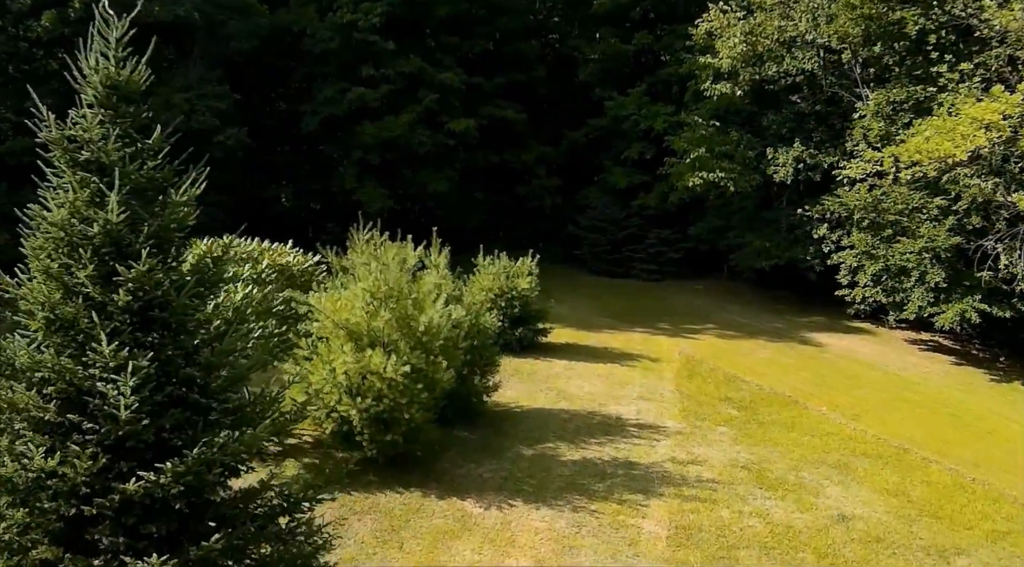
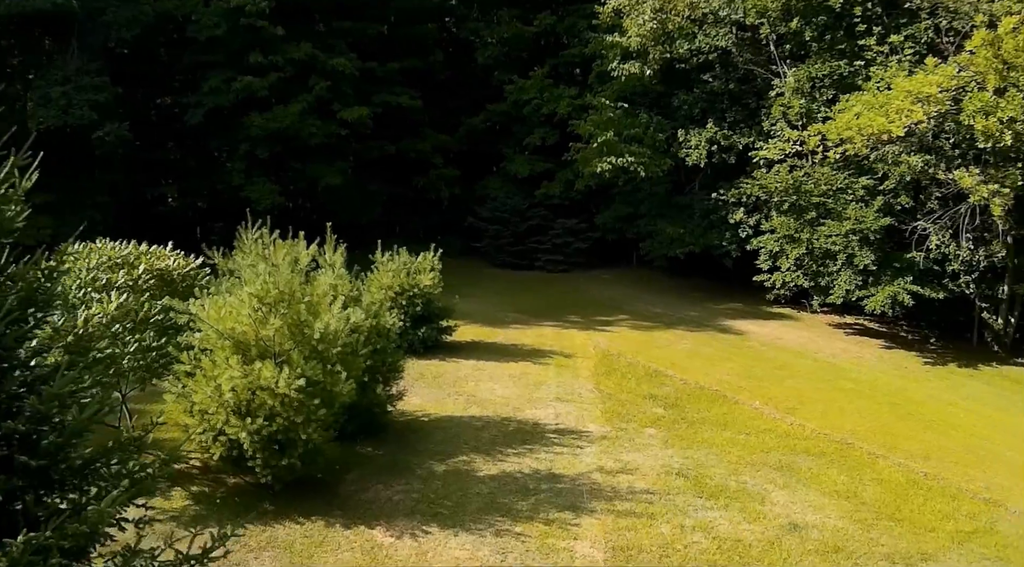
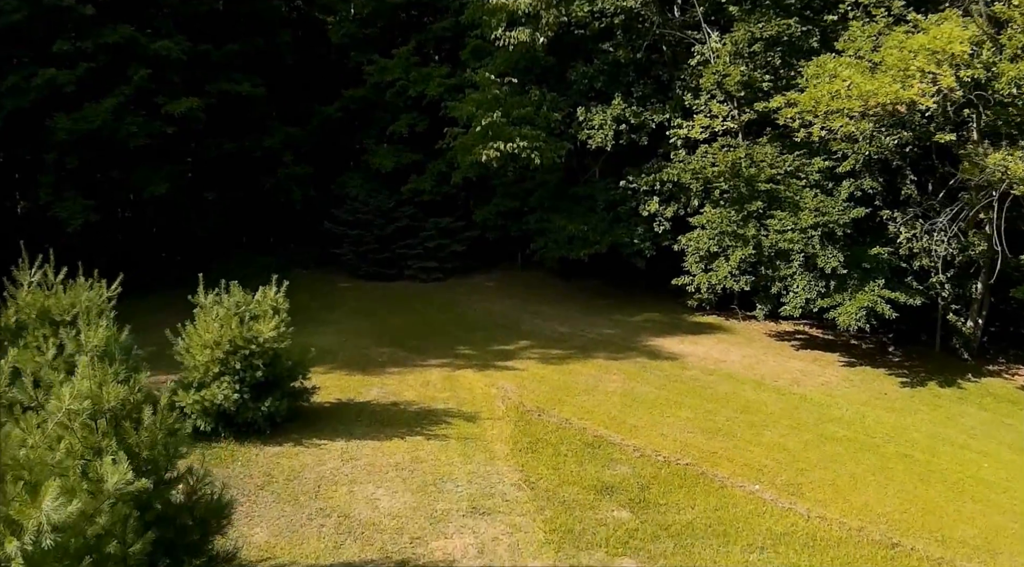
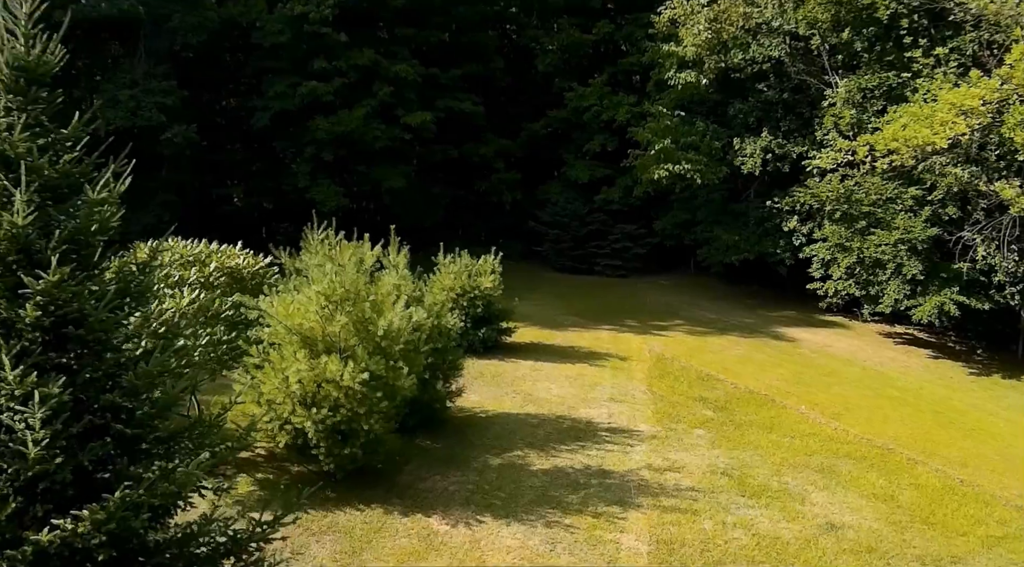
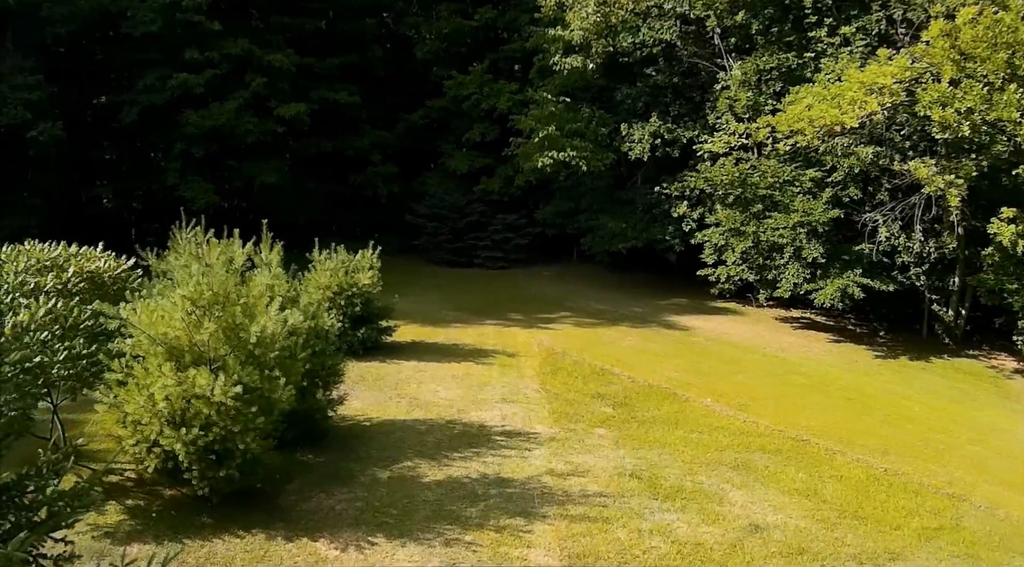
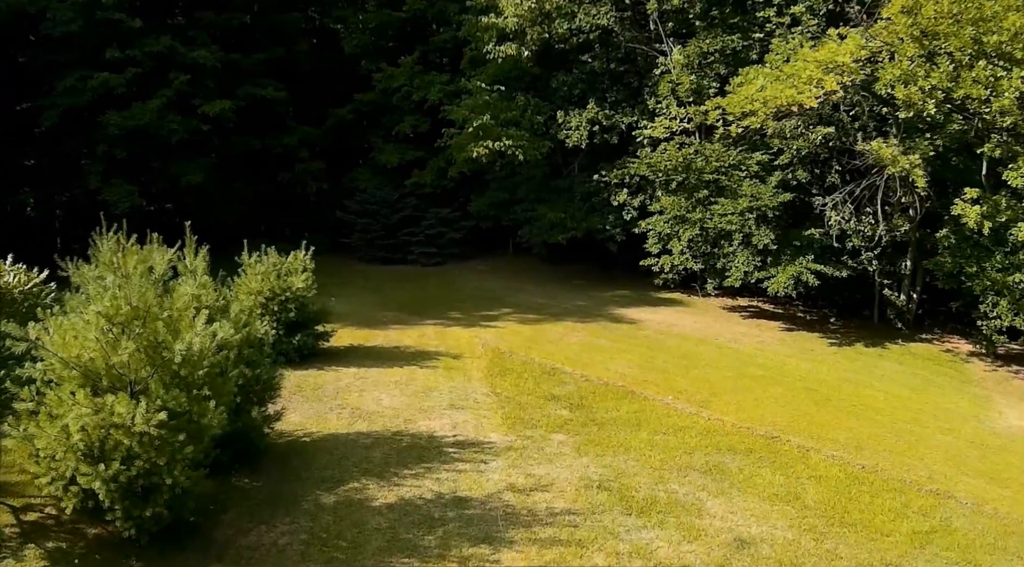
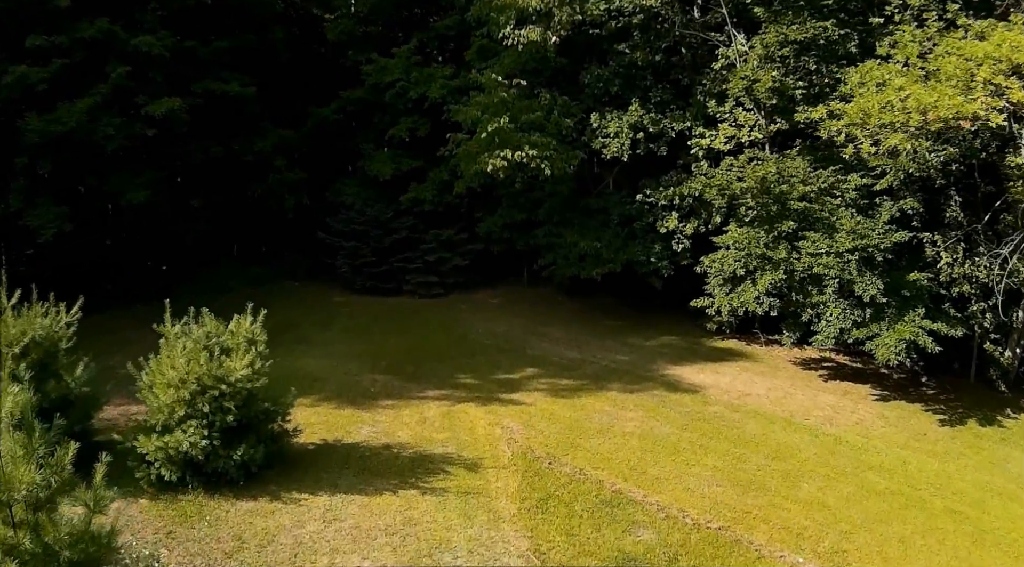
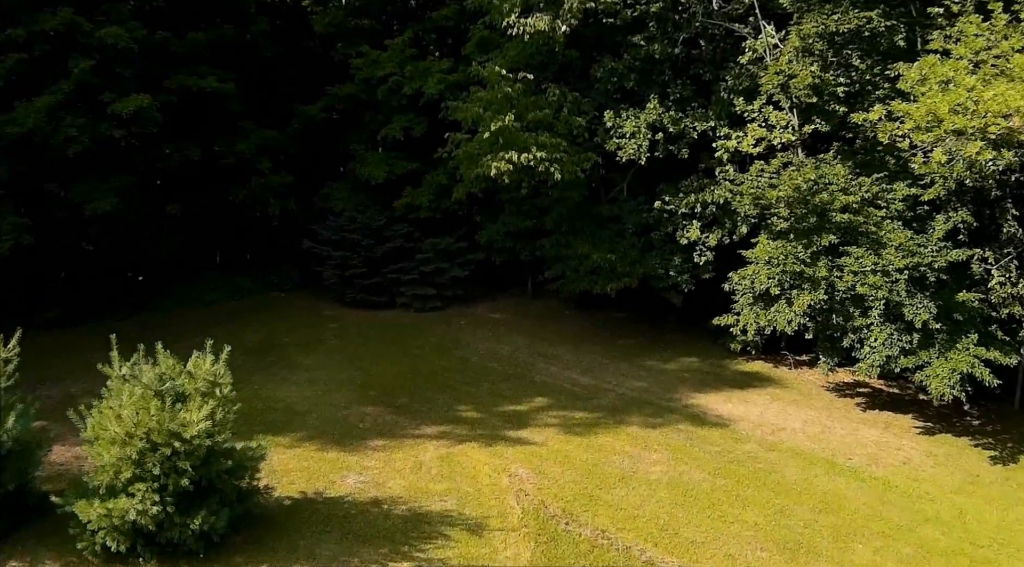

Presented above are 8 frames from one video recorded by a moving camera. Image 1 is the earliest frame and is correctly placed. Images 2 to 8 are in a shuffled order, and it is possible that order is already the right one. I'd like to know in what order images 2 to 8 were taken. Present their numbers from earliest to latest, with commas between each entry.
4, 2, 5, 6, 3, 7, 8
